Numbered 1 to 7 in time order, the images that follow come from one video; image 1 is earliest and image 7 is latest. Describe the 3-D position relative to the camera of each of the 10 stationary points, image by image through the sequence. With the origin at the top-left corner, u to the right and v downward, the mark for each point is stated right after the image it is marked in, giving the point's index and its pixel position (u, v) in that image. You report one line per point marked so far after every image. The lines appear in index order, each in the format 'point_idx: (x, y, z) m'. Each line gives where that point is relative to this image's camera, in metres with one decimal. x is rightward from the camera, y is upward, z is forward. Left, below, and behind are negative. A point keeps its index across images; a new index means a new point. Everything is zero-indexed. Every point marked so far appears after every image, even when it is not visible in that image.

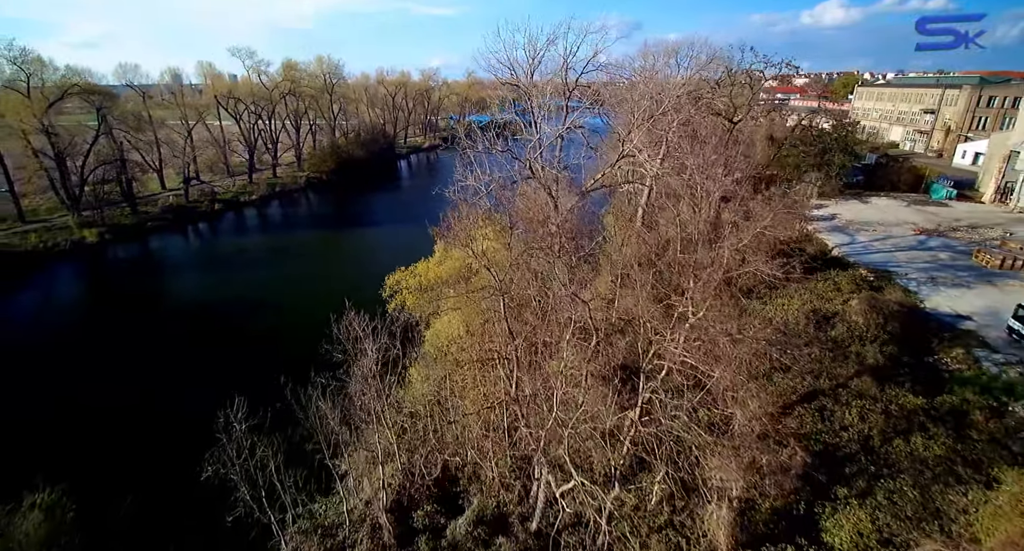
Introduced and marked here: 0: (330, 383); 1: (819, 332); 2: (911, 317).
0: (-4.2, -2.4, +12.0) m
1: (+8.8, -1.7, +14.8) m
2: (+11.9, -1.3, +15.6) m
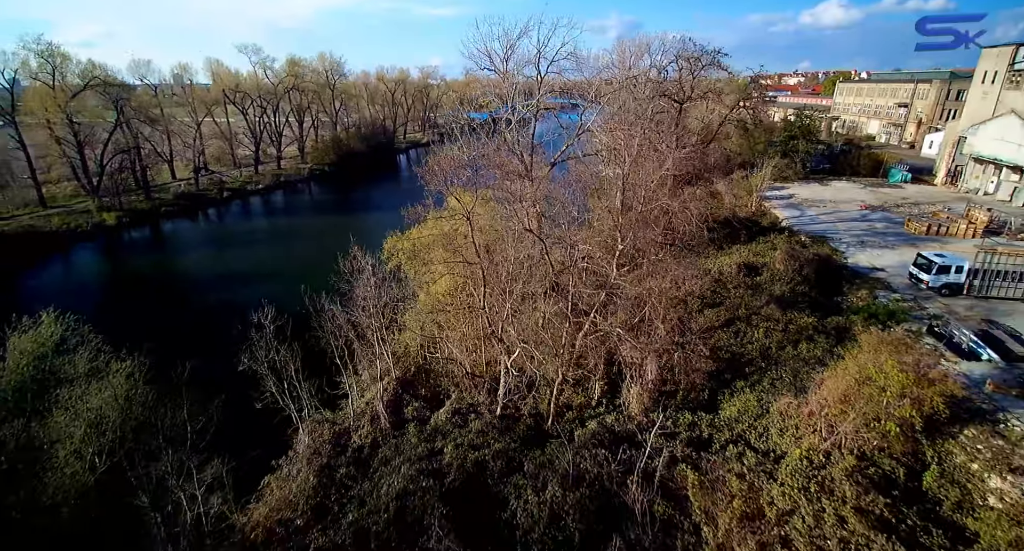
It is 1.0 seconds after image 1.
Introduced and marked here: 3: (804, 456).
0: (-5.0, -0.9, +14.8) m
1: (+8.0, -0.1, +17.6) m
2: (+11.1, +0.3, +18.4) m
3: (+5.3, -3.3, +9.4) m
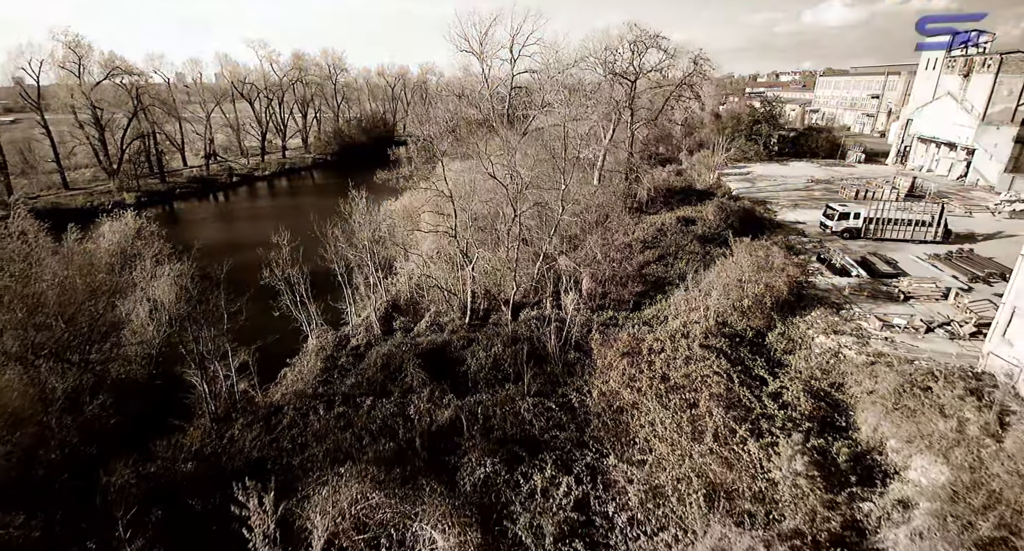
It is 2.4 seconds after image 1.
0: (-6.1, +1.2, +18.1) m
1: (+6.9, +2.0, +20.9) m
2: (+10.0, +2.4, +21.7) m
3: (+4.2, -1.2, +12.7) m
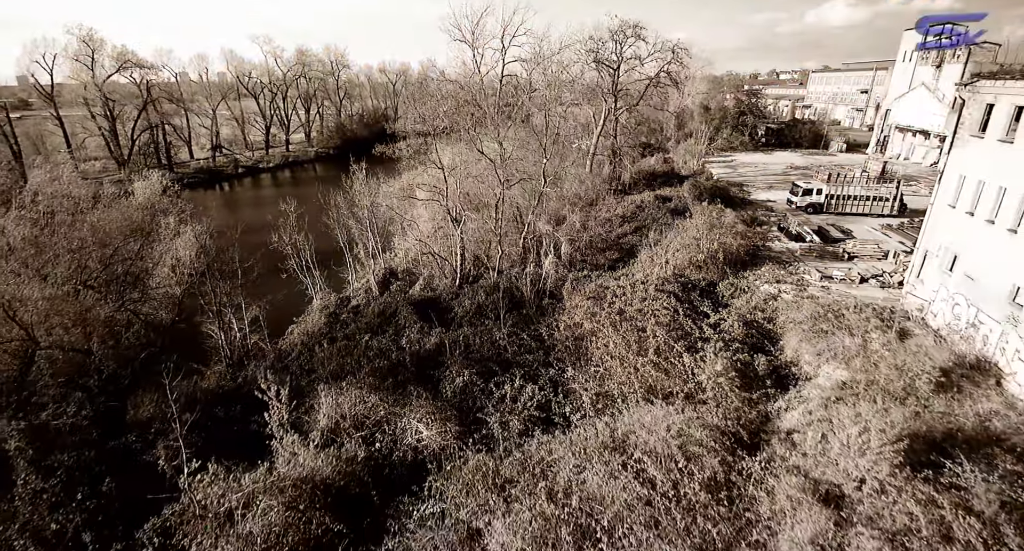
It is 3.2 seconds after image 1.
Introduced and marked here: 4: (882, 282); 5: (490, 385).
0: (-6.6, +2.4, +19.8) m
1: (+6.4, +3.2, +22.5) m
2: (+9.6, +3.6, +23.3) m
3: (+3.7, 0.0, +14.4) m
4: (+9.9, -0.2, +13.7) m
5: (-0.4, -2.2, +10.4) m
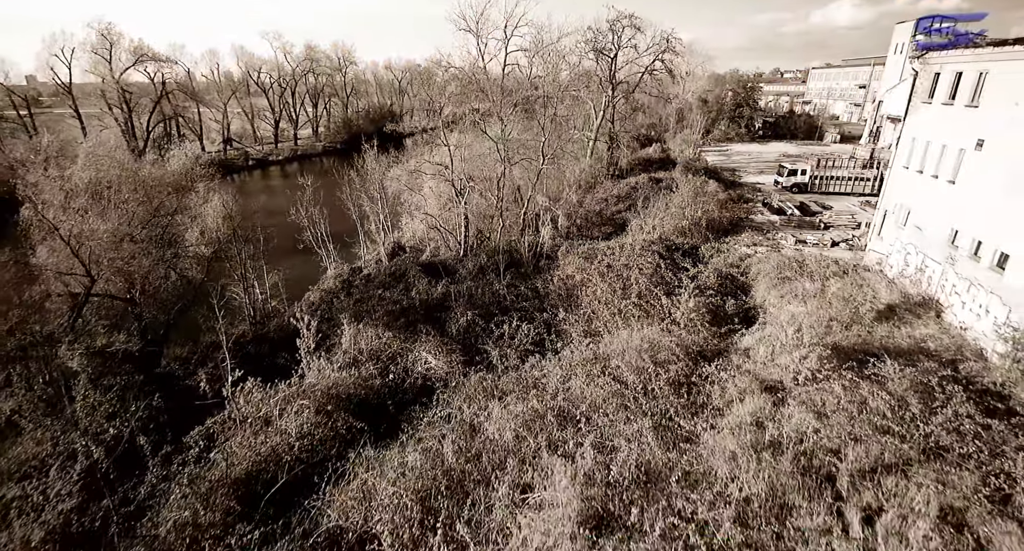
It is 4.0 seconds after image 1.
0: (-6.5, +3.6, +21.2) m
1: (+6.5, +4.2, +23.8) m
2: (+9.6, +4.6, +24.5) m
3: (+3.7, +1.1, +15.6) m
4: (+9.8, +0.9, +15.0) m
5: (-0.5, -1.1, +11.8) m
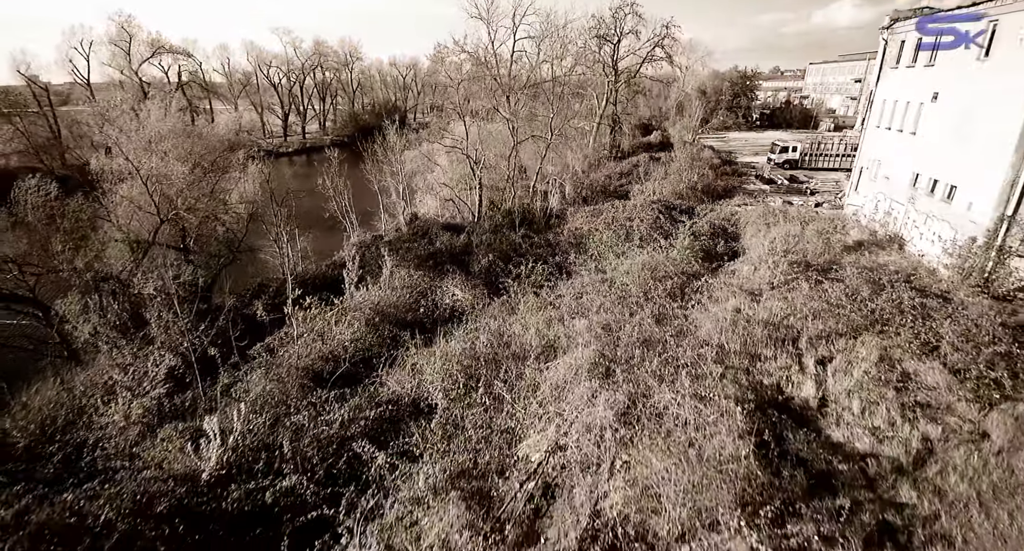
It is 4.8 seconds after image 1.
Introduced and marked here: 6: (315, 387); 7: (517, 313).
0: (-6.1, +4.9, +22.7) m
1: (+6.9, +5.6, +25.3) m
2: (+10.1, +6.0, +26.0) m
3: (+4.1, +2.5, +17.1) m
4: (+10.3, +2.3, +16.5) m
5: (-0.1, +0.3, +13.3) m
6: (-3.3, -1.9, +8.6) m
7: (+0.1, -0.8, +10.5) m
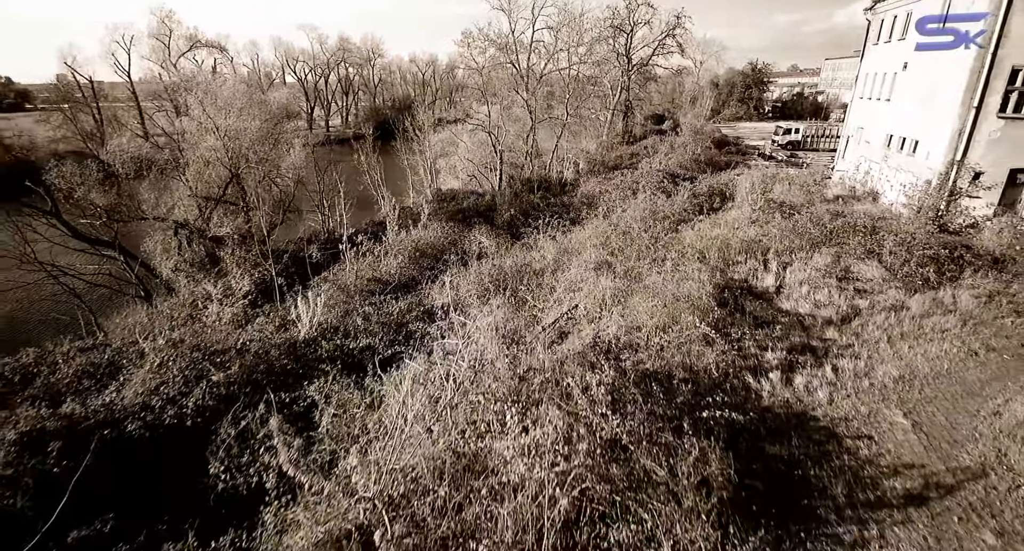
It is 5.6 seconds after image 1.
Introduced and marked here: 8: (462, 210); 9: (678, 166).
0: (-5.2, +6.4, +24.6) m
1: (+7.8, +6.9, +26.9) m
2: (+11.0, +7.3, +27.5) m
3: (+4.8, +3.8, +18.8) m
4: (+10.9, +3.6, +18.0) m
5: (+0.5, +1.7, +15.1) m
6: (-2.9, -0.4, +10.5) m
7: (+0.6, +0.6, +12.3) m
8: (-1.6, +2.1, +16.2) m
9: (+6.1, +4.1, +18.9) m
